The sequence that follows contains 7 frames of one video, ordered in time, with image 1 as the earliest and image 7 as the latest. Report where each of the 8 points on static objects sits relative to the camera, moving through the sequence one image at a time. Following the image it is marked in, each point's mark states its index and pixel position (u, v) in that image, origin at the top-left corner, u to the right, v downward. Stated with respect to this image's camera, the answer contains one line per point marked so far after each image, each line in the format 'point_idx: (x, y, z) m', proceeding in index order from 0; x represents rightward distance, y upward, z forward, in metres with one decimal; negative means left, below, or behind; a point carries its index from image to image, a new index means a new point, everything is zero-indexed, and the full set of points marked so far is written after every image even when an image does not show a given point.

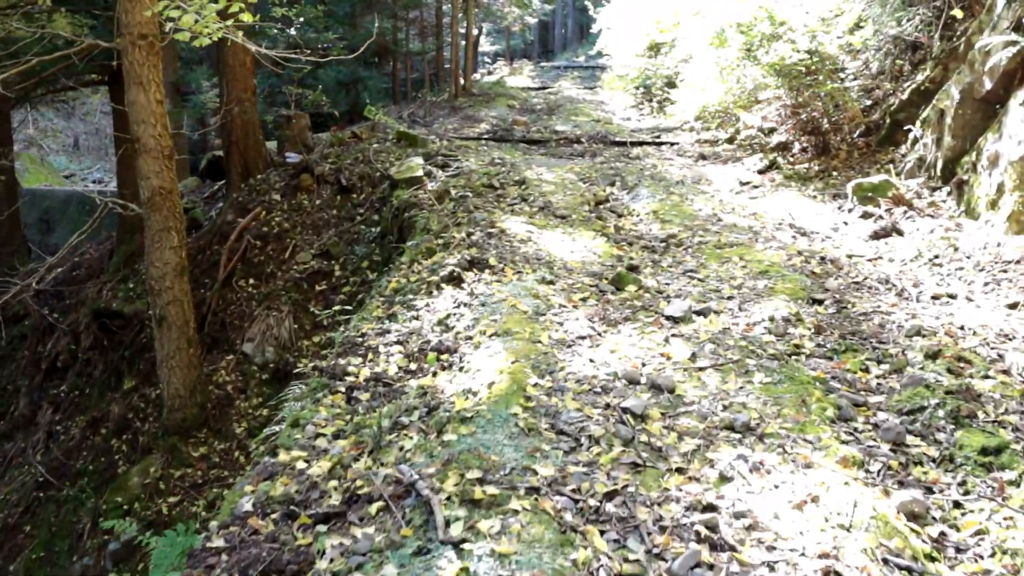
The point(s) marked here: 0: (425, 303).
0: (-0.8, -0.1, +9.9) m
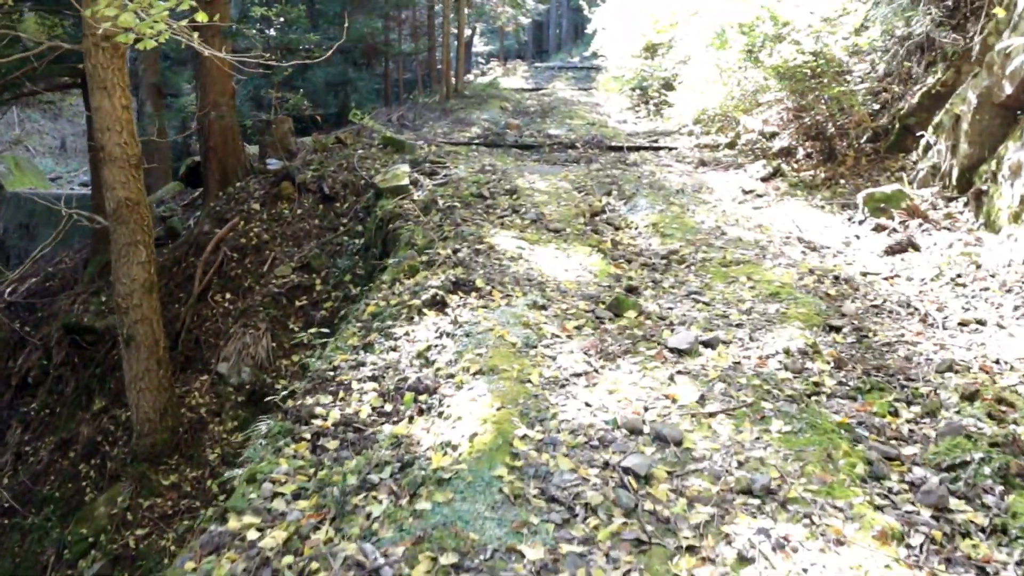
0: (-0.9, -0.3, +9.0) m
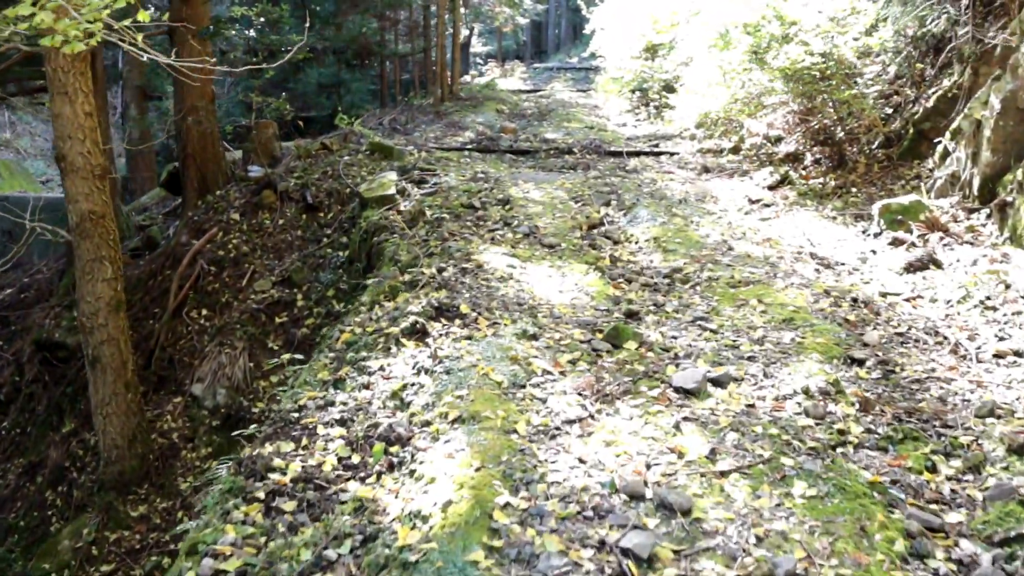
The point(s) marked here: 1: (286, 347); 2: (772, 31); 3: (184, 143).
0: (-1.0, -0.6, +8.1) m
1: (-2.9, -0.7, +14.3) m
2: (+4.4, +4.4, +18.9) m
3: (-5.1, +2.2, +17.3) m
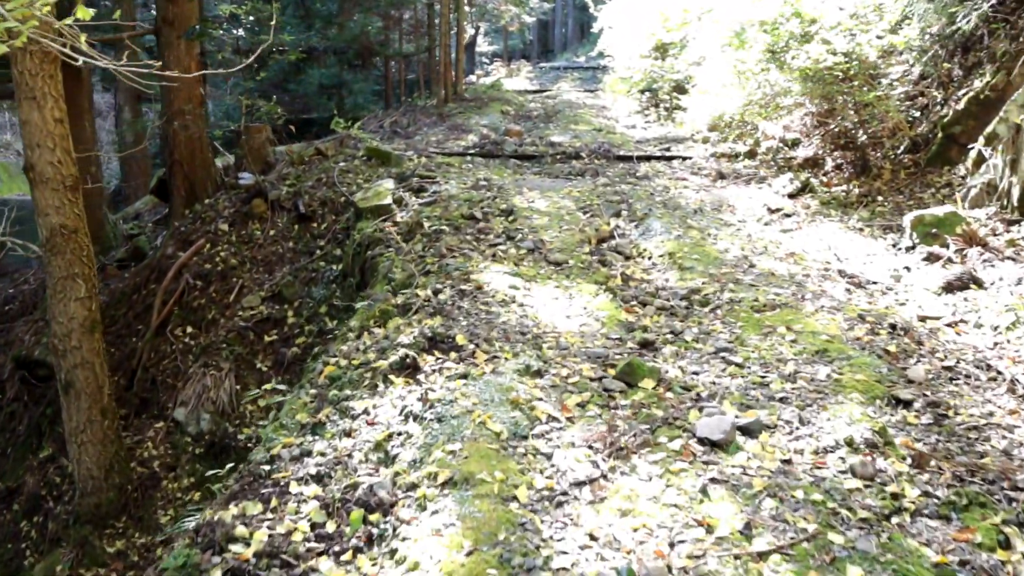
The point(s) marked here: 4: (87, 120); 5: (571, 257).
0: (-1.0, -0.8, +7.2) m
1: (-2.8, -0.9, +13.4) m
2: (+4.5, +4.2, +17.9) m
3: (-5.0, +2.0, +16.4) m
4: (-6.7, +2.7, +17.8) m
5: (+0.6, +0.3, +11.3) m
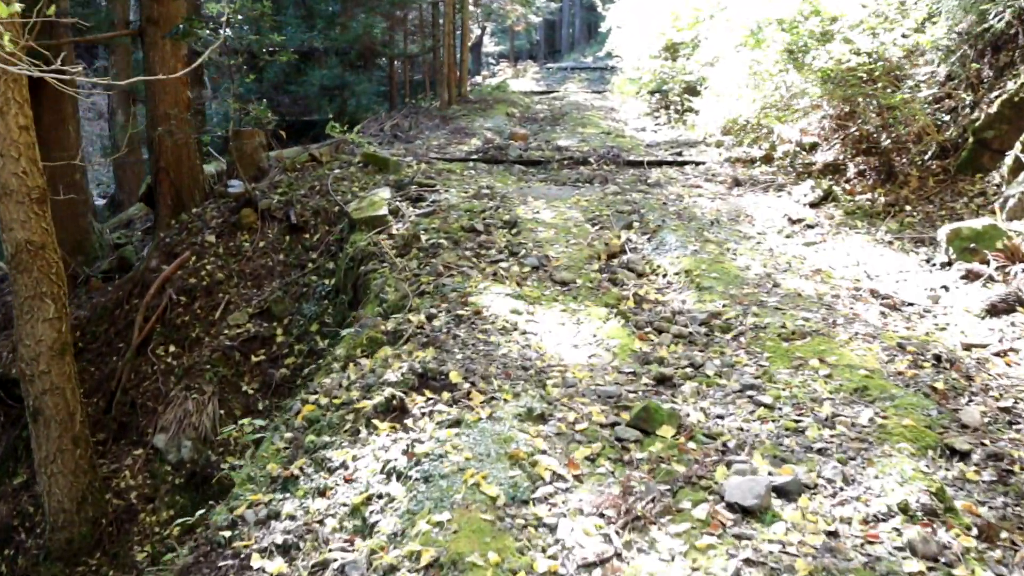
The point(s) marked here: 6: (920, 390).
0: (-1.0, -1.0, +6.3) m
1: (-2.8, -1.1, +12.5) m
2: (+4.5, +4.0, +17.0) m
3: (-4.9, +1.8, +15.6) m
4: (-6.7, +2.5, +16.9) m
5: (+0.6, +0.1, +10.4) m
6: (+2.7, -0.7, +7.3) m
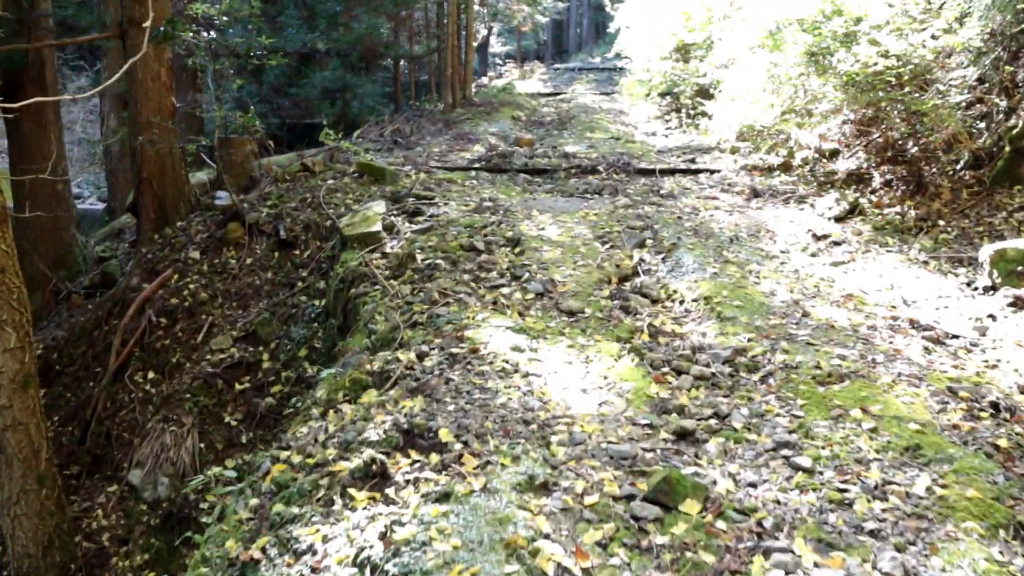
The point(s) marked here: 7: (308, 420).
0: (-1.0, -1.2, +5.4) m
1: (-2.8, -1.4, +11.6) m
2: (+4.6, +3.7, +16.0) m
3: (-4.9, +1.6, +14.7) m
4: (-6.6, +2.2, +16.0) m
5: (+0.6, -0.1, +9.4) m
6: (+2.7, -0.9, +6.3) m
7: (-1.4, -0.9, +7.5) m
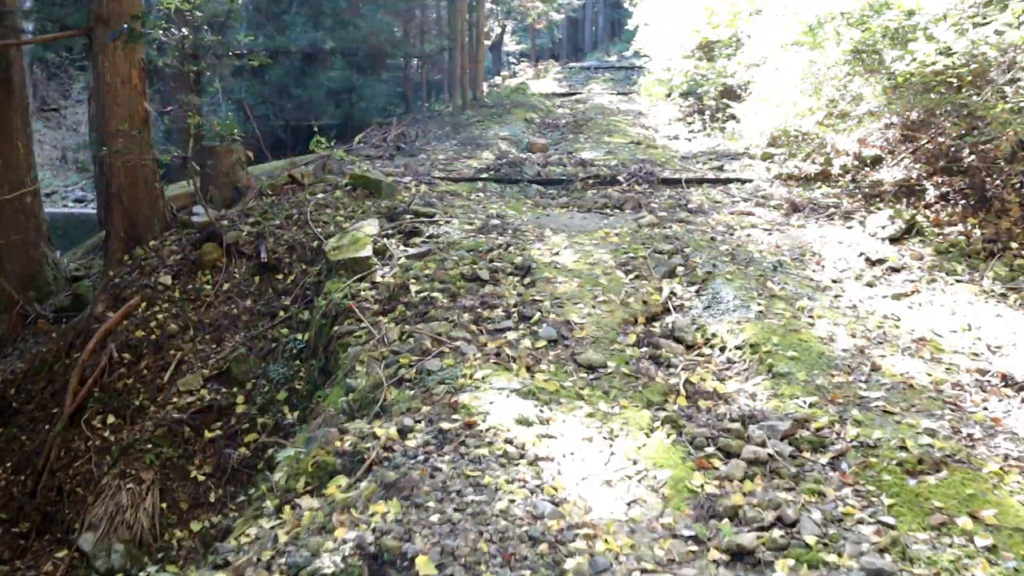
0: (-1.0, -1.5, +3.8) m
1: (-2.7, -1.7, +10.0) m
2: (+4.7, +3.4, +14.4) m
3: (-4.8, +1.3, +13.1) m
4: (-6.5, +1.9, +14.5) m
5: (+0.7, -0.5, +7.8) m
6: (+2.7, -1.2, +4.7) m
7: (-1.3, -1.2, +5.9) m
